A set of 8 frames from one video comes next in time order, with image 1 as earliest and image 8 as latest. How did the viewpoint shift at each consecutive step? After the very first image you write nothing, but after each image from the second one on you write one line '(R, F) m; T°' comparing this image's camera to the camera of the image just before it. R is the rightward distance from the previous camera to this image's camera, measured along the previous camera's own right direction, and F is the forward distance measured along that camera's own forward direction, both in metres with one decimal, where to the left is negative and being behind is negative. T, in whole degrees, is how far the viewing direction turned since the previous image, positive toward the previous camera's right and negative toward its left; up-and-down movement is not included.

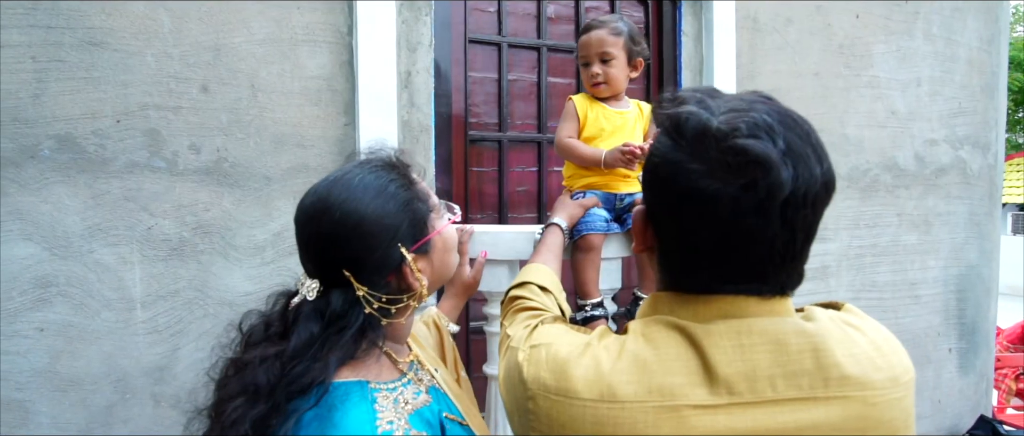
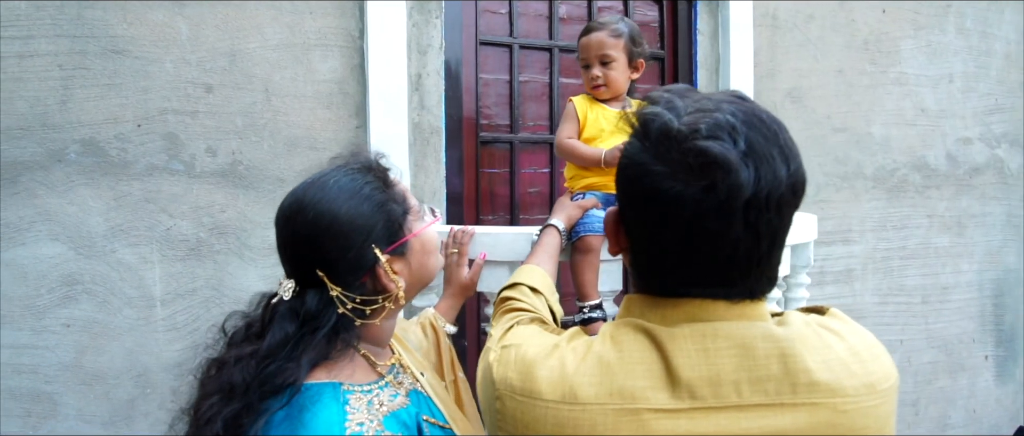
(+0.2, 0.0) m; -4°
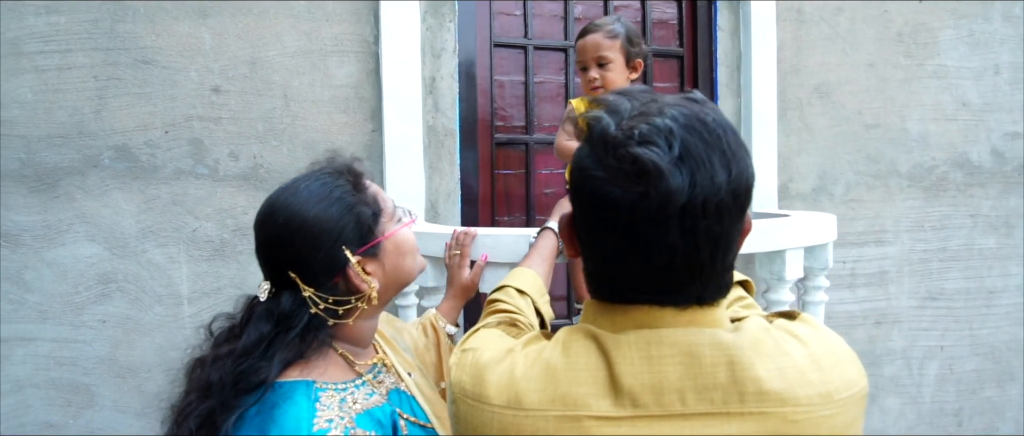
(+0.2, 0.0) m; -6°
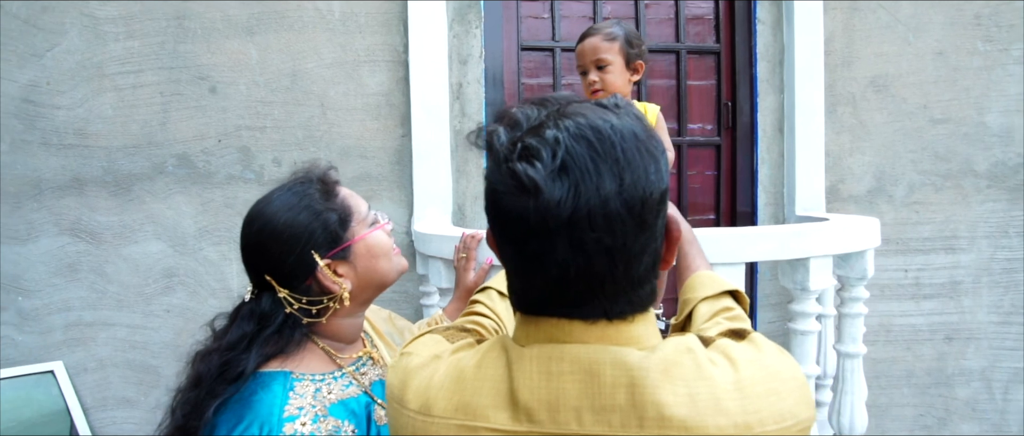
(+0.5, 0.0) m; -11°
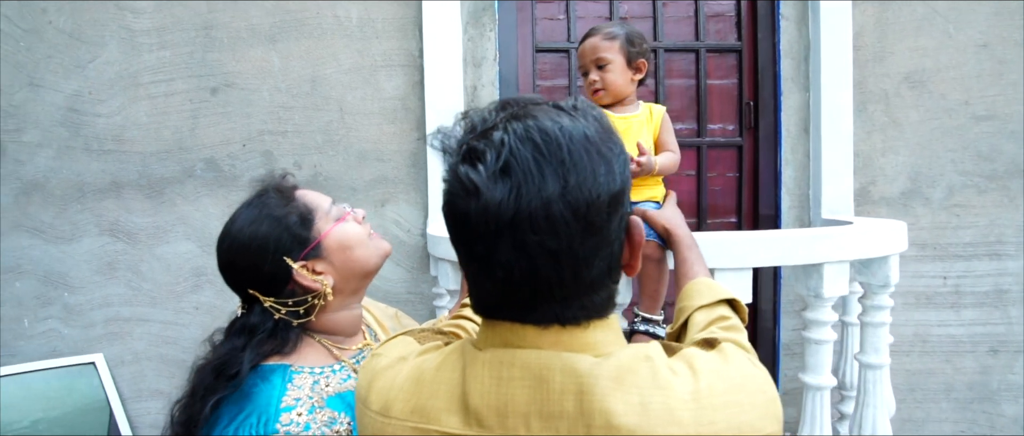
(+0.3, 0.0) m; -6°
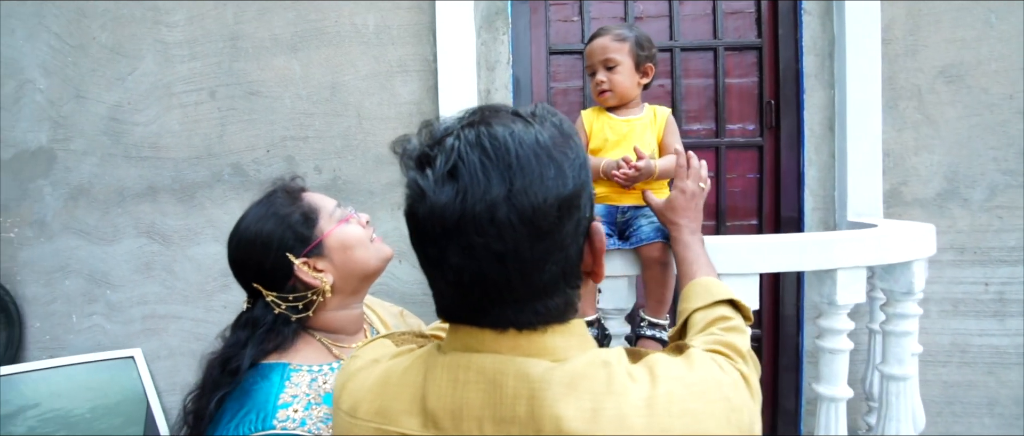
(+0.2, 0.0) m; -6°
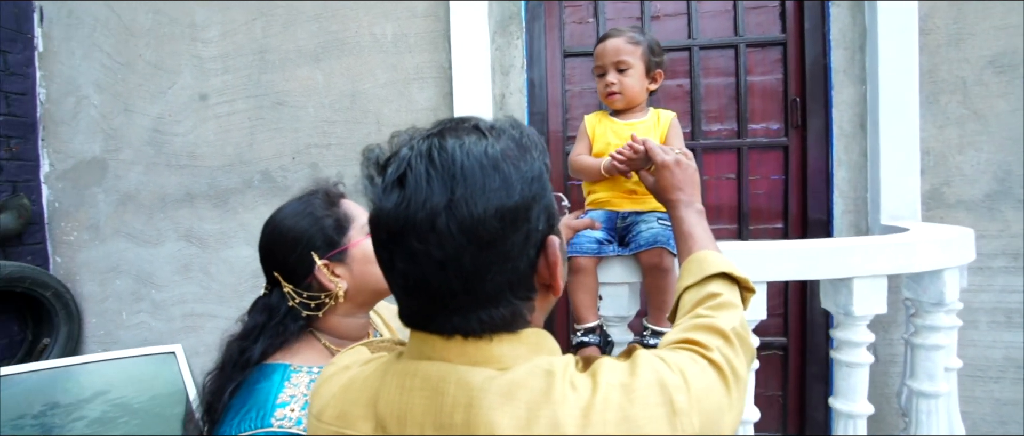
(+0.3, 0.0) m; -7°
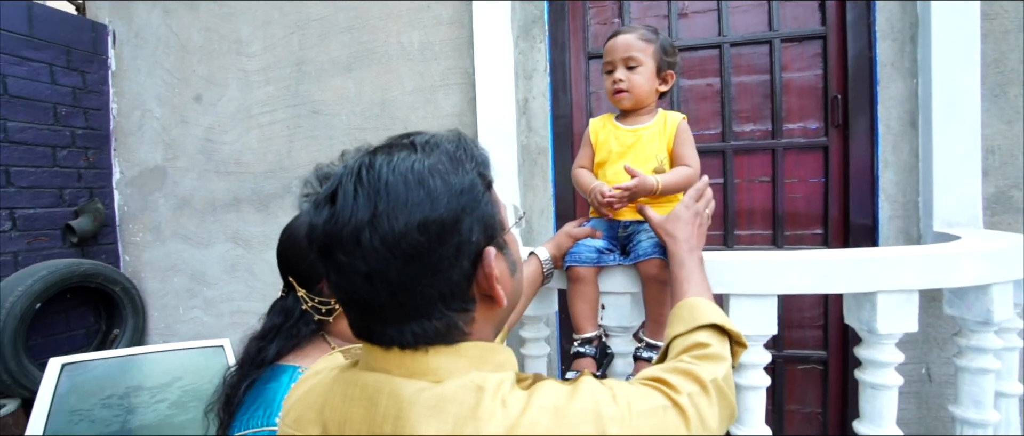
(+0.4, +0.1) m; -10°
